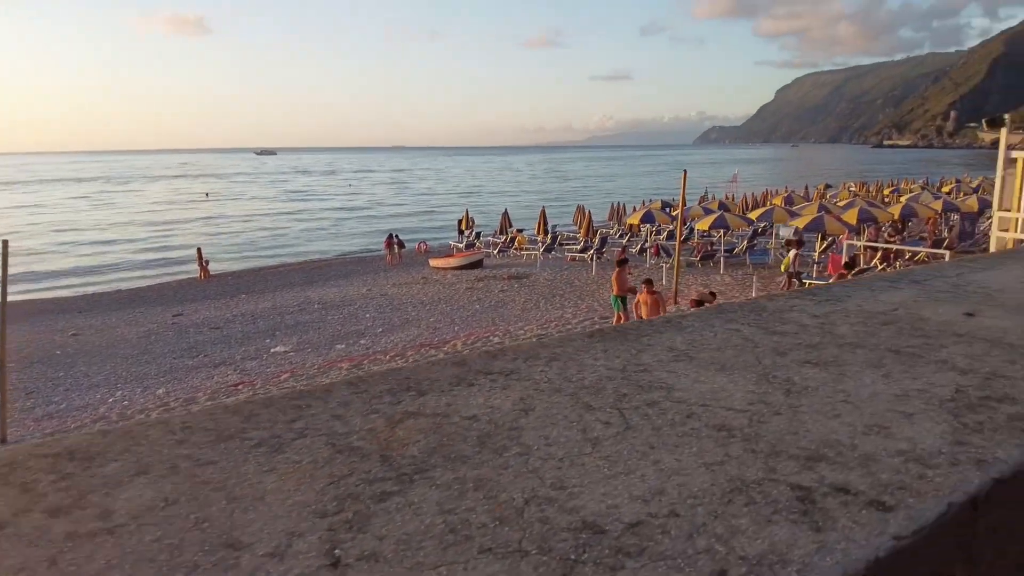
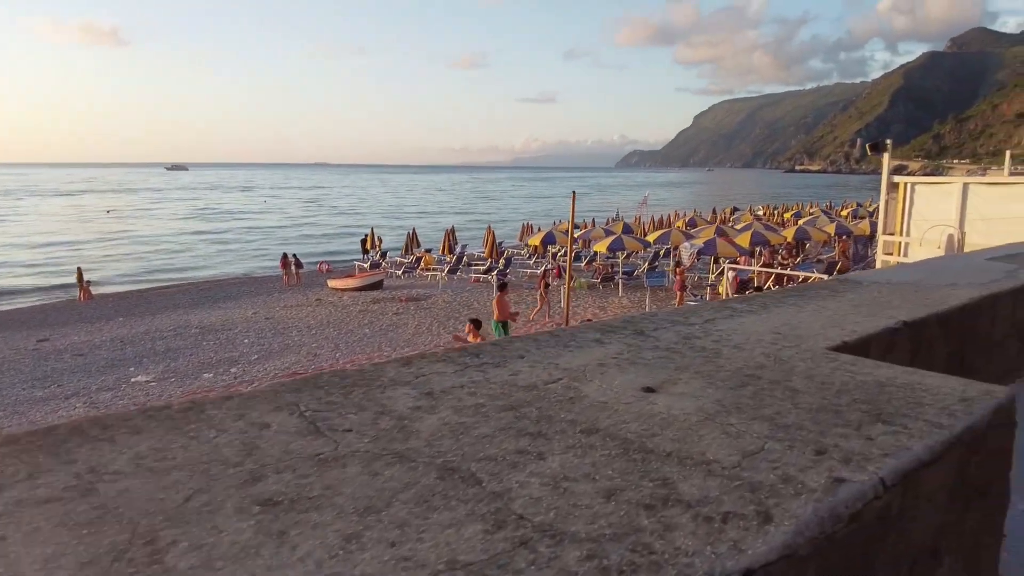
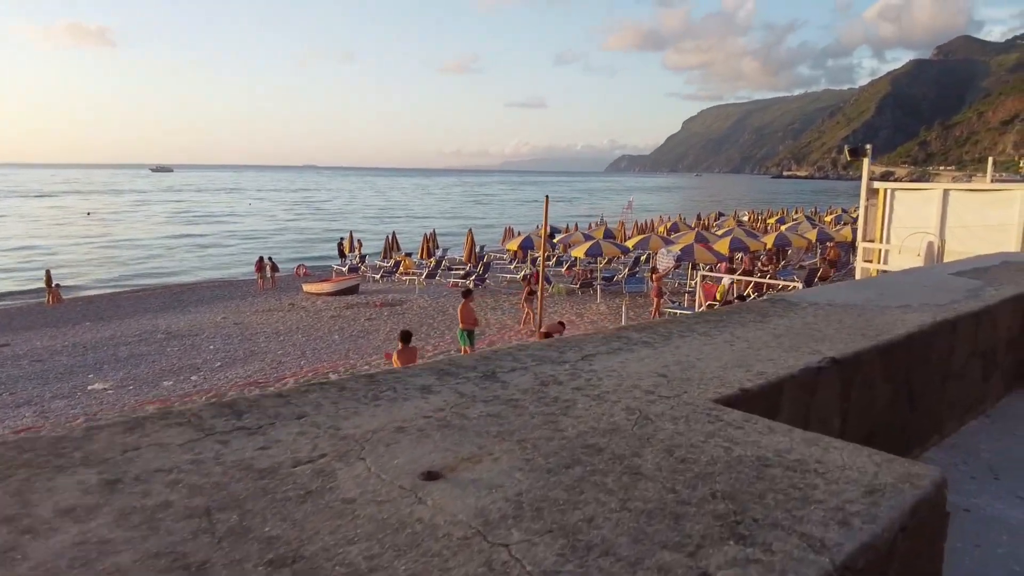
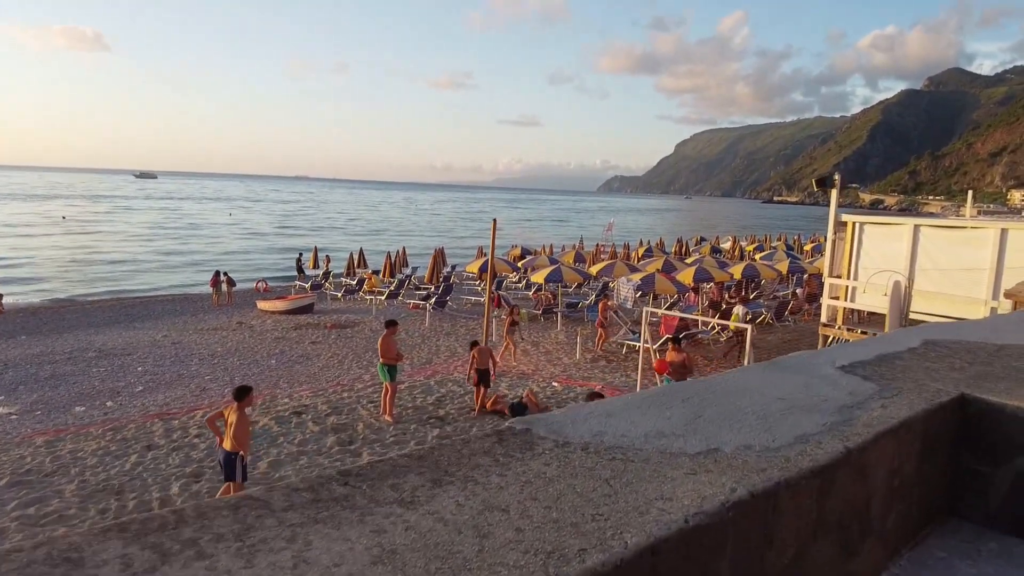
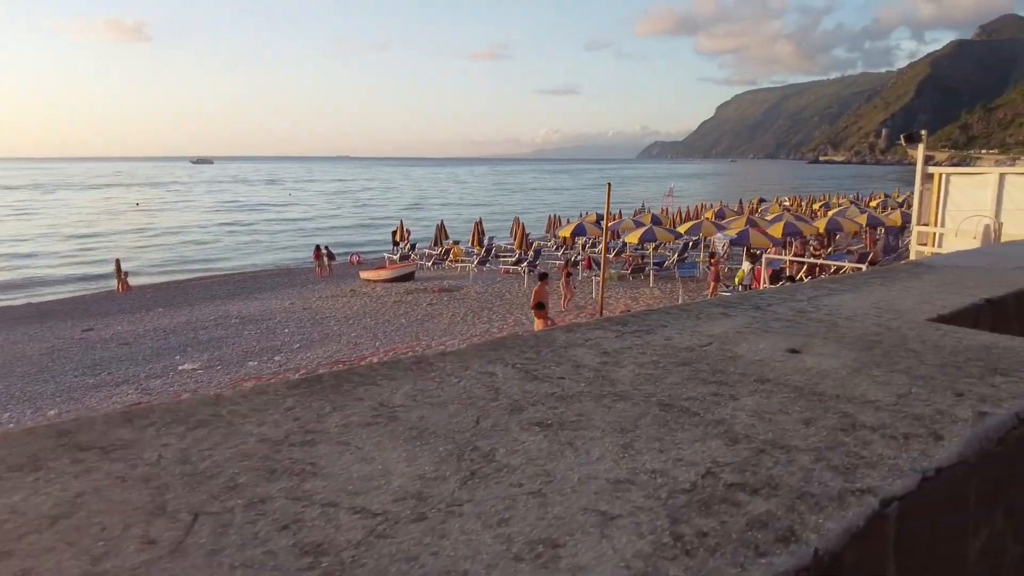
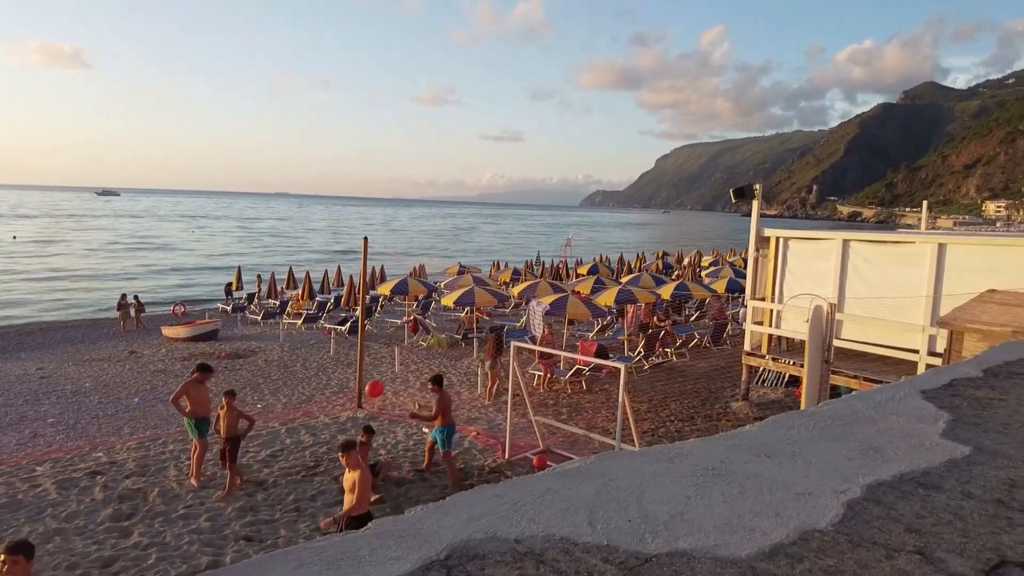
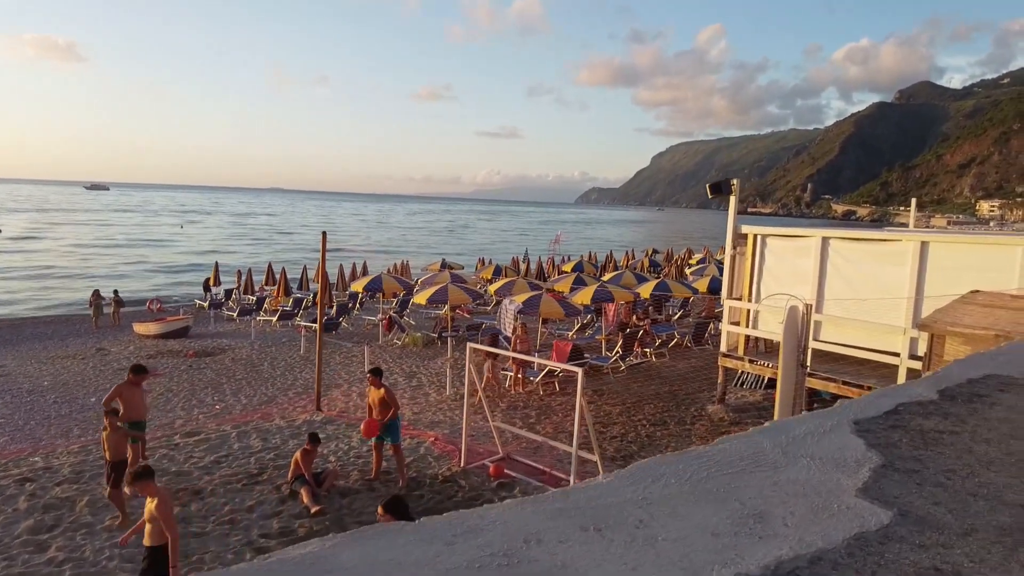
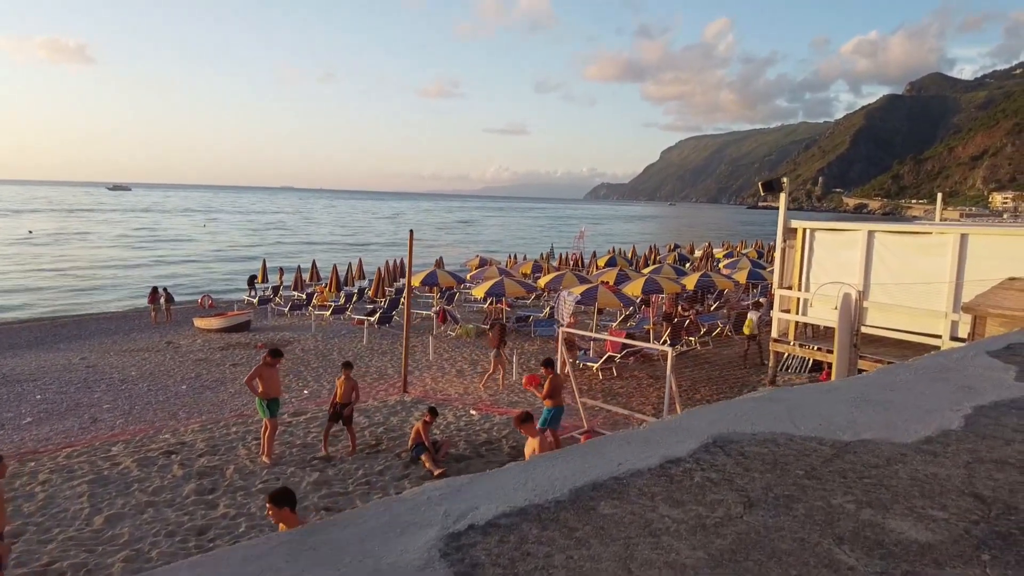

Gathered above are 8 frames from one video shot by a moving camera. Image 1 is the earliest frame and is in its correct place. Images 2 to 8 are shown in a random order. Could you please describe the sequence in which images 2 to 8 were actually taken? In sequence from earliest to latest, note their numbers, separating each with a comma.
5, 2, 3, 4, 8, 6, 7
